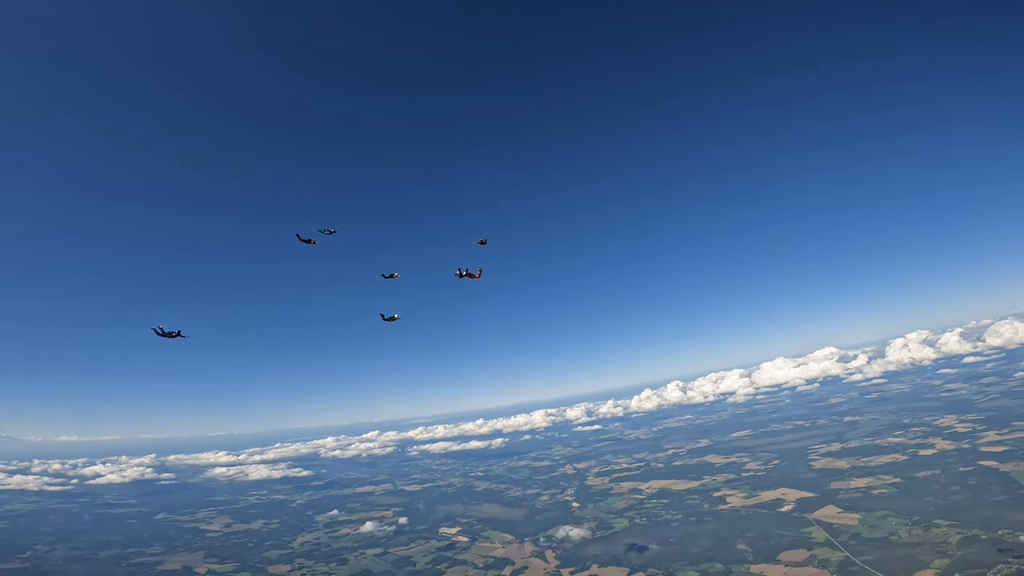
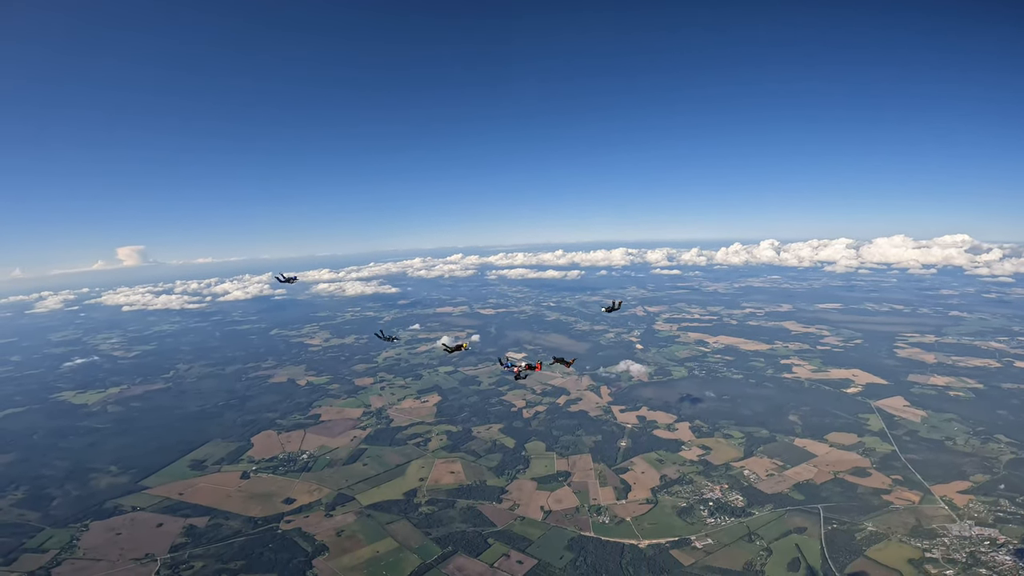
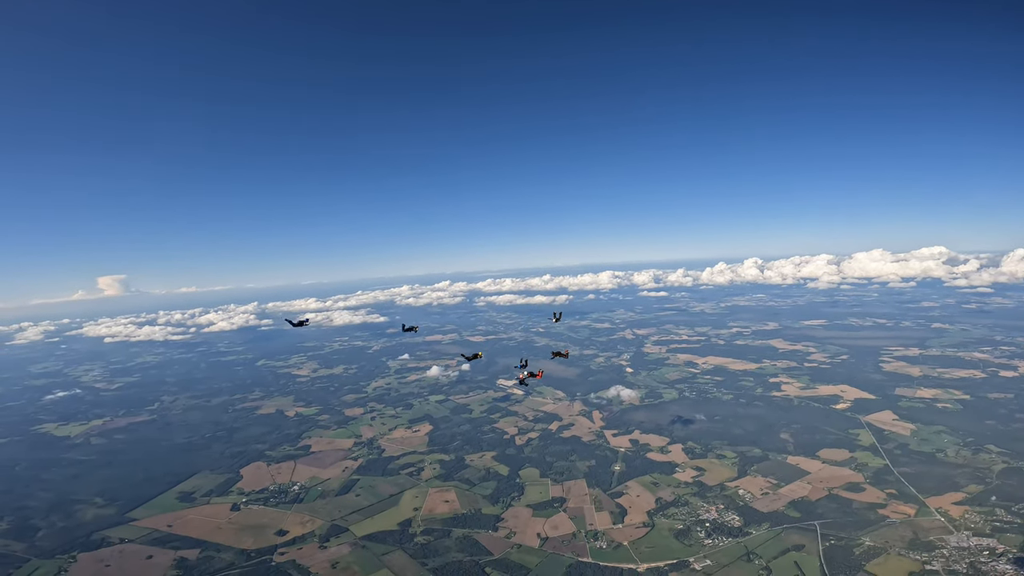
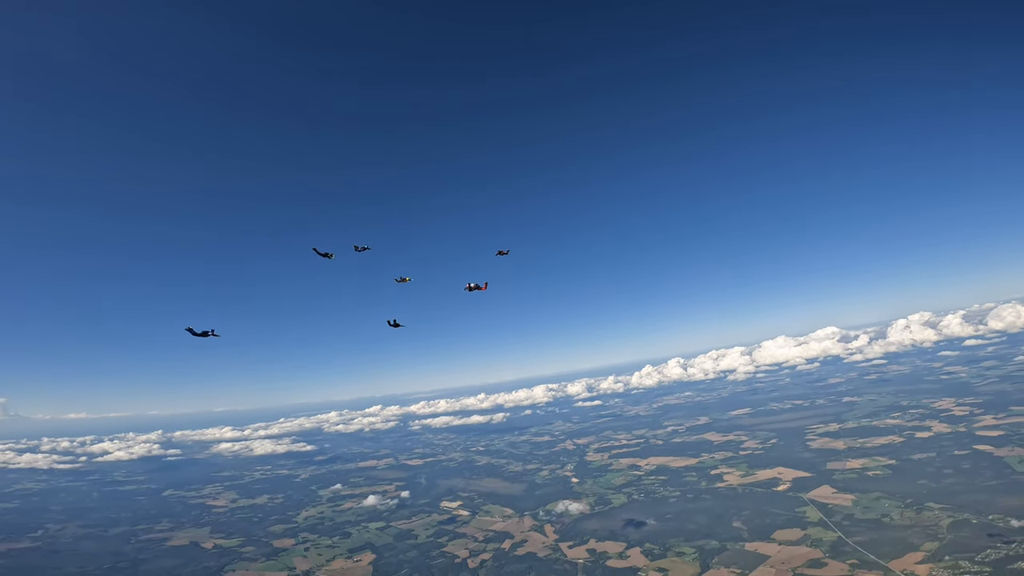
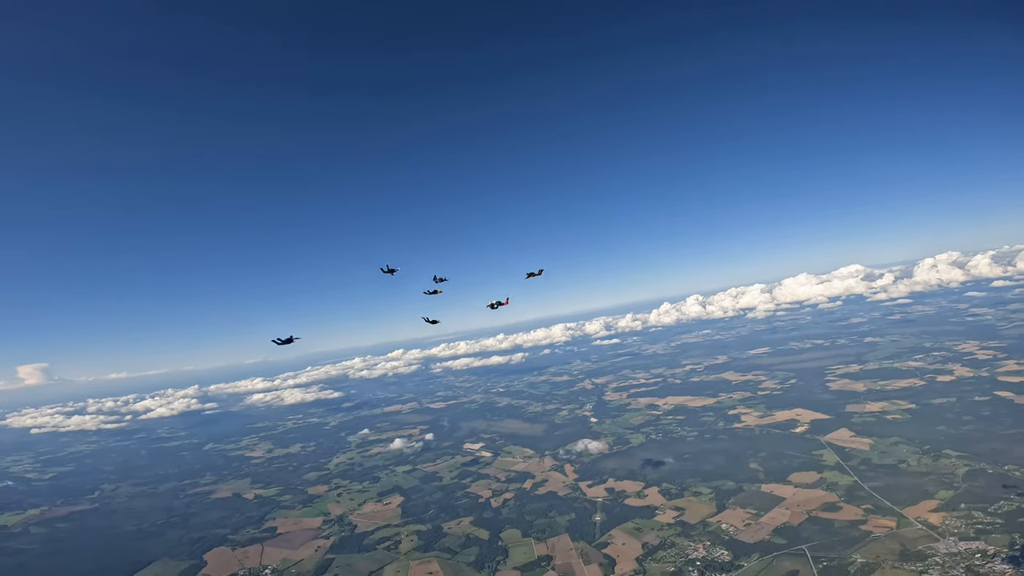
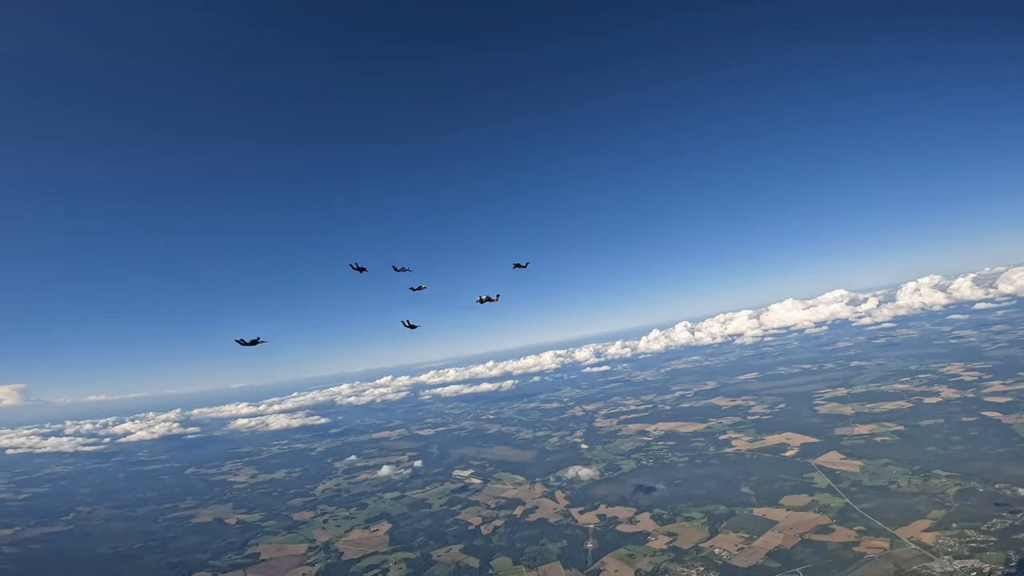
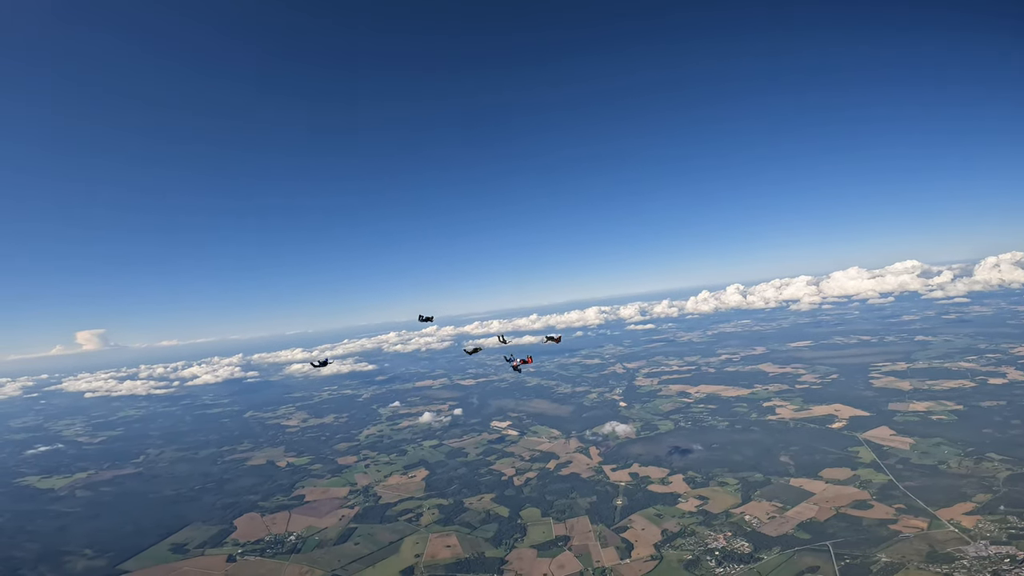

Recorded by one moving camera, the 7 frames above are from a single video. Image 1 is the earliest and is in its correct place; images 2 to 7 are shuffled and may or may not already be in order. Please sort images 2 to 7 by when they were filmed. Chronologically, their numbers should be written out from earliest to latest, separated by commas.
4, 6, 5, 7, 3, 2
